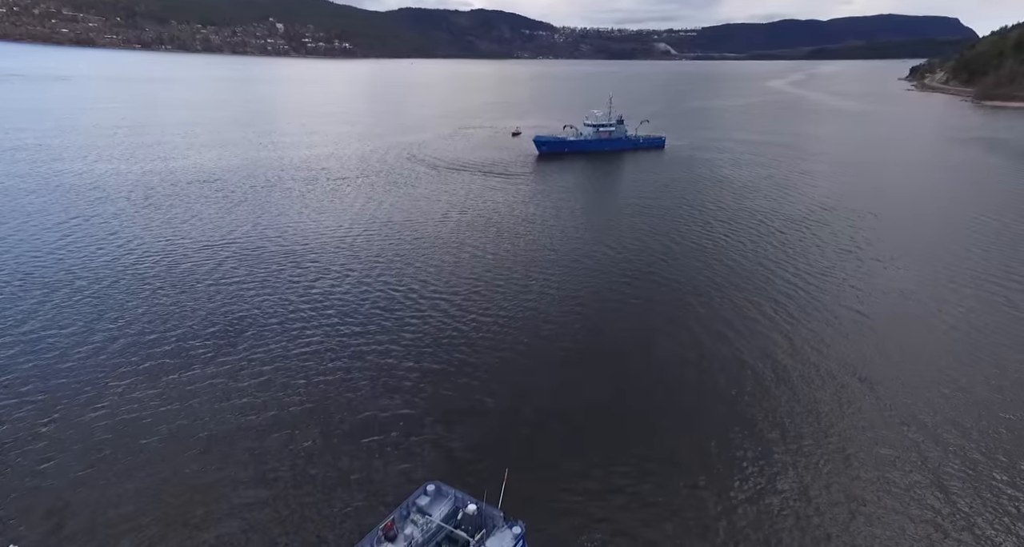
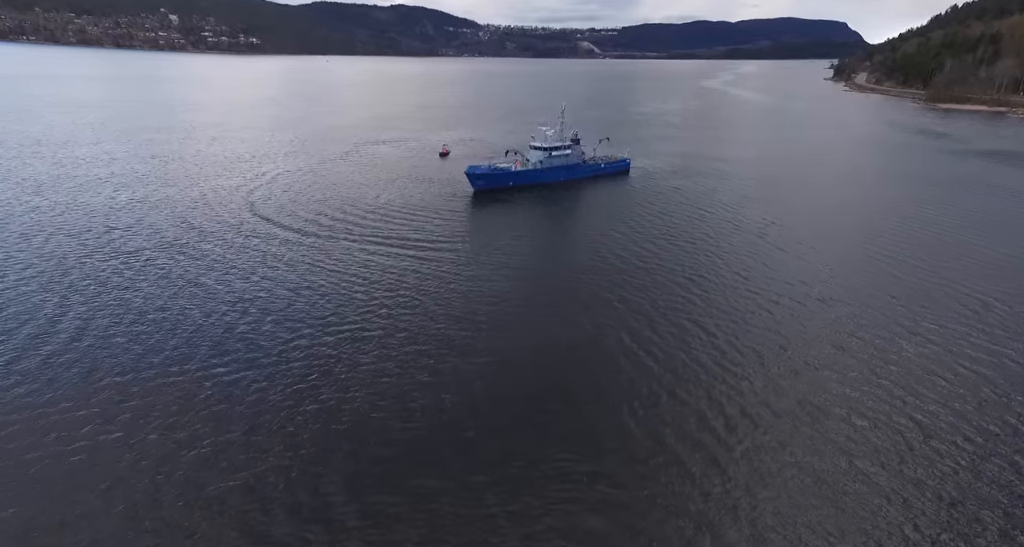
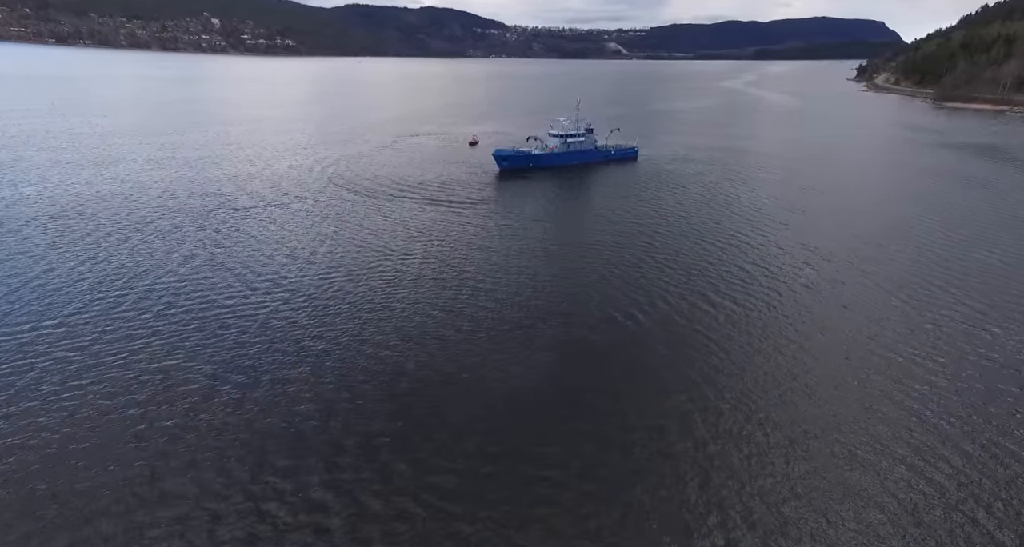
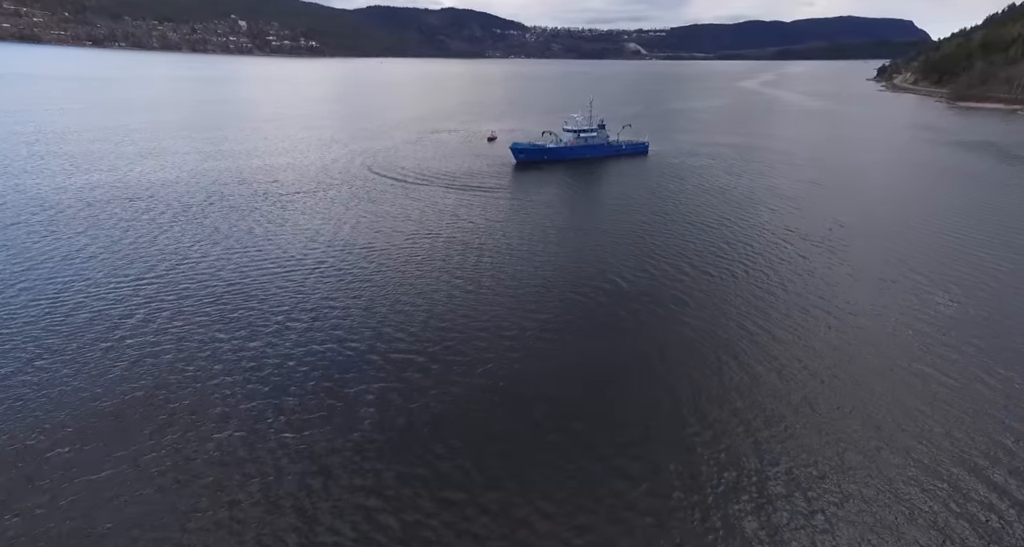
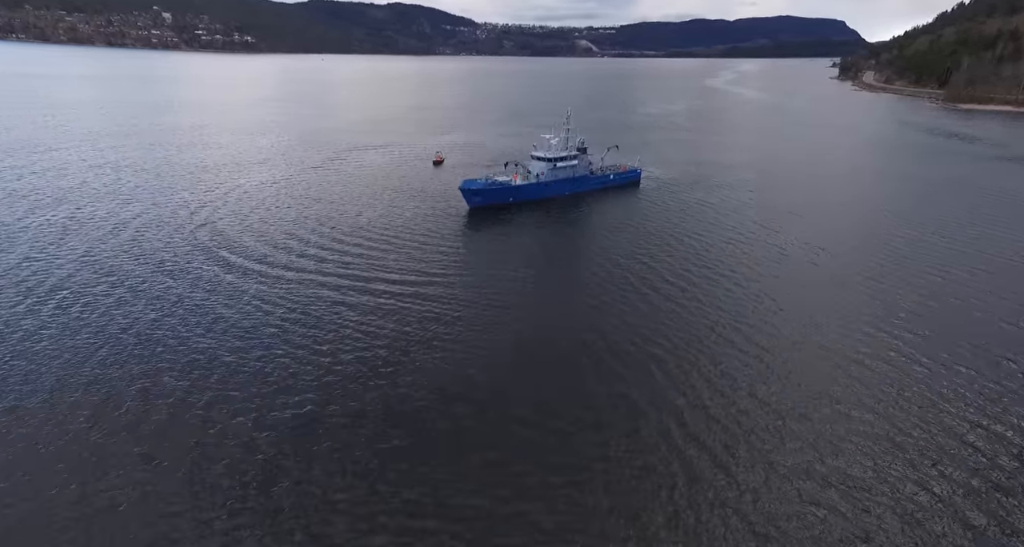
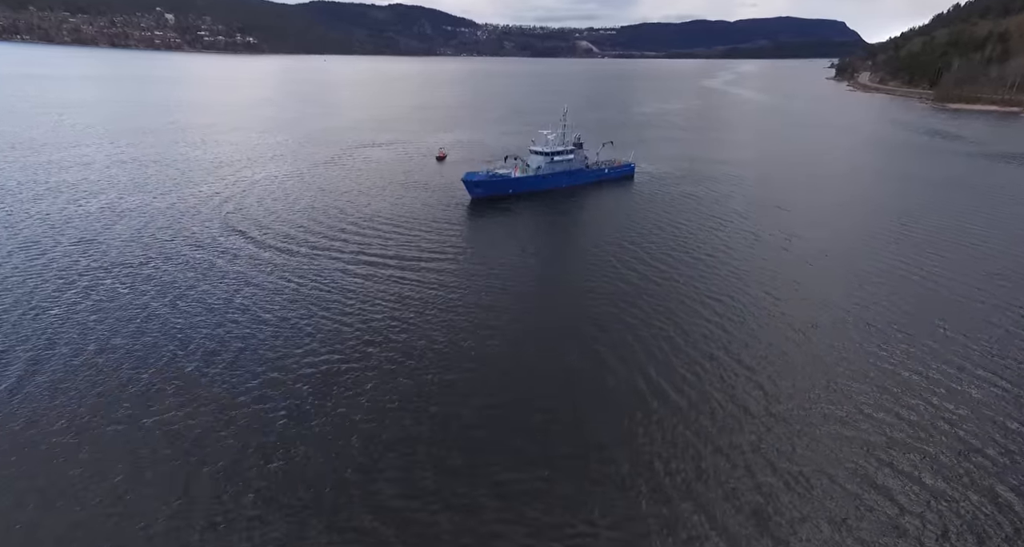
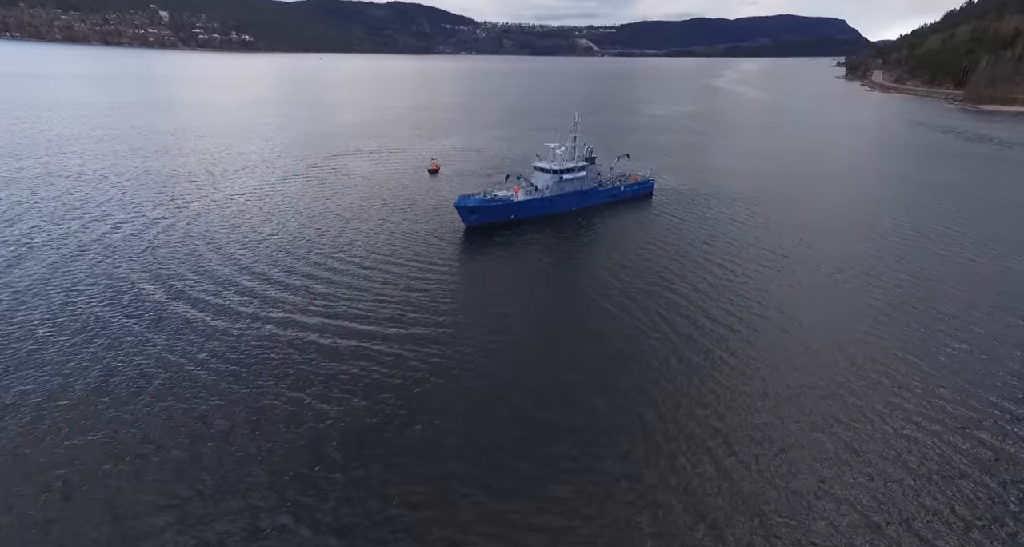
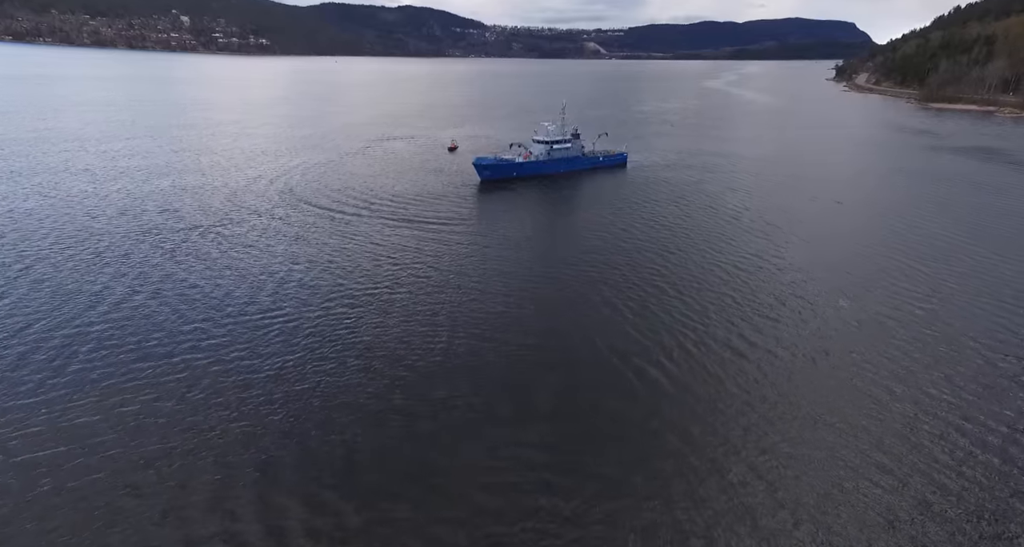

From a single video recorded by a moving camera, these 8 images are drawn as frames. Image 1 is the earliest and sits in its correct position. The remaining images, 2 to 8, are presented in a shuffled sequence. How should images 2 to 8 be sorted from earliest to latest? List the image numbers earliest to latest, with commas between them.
4, 3, 8, 2, 6, 5, 7
